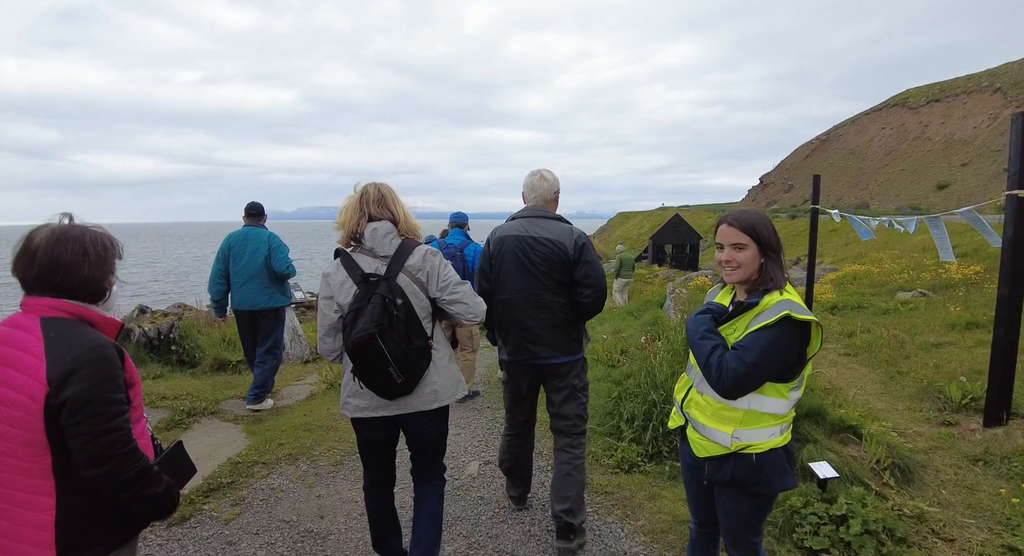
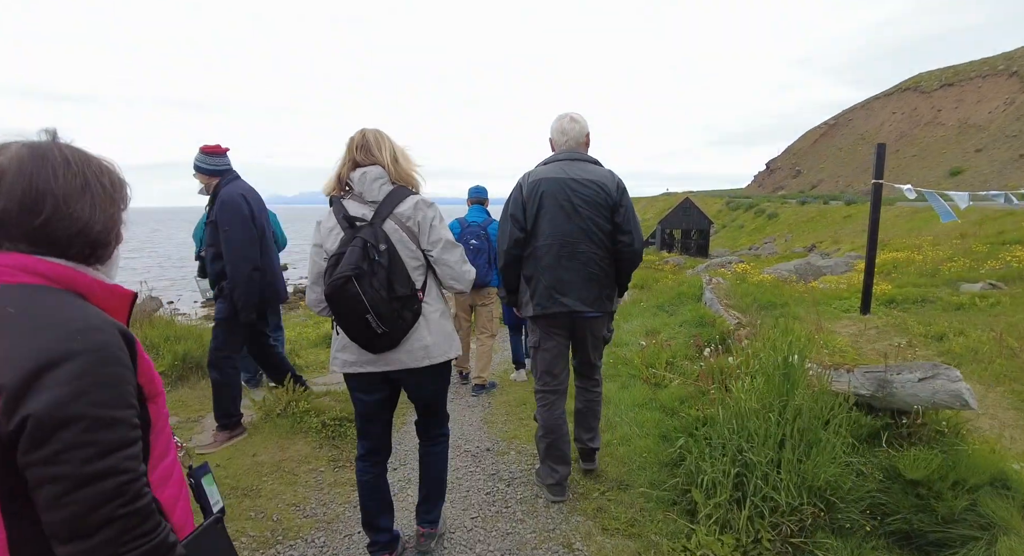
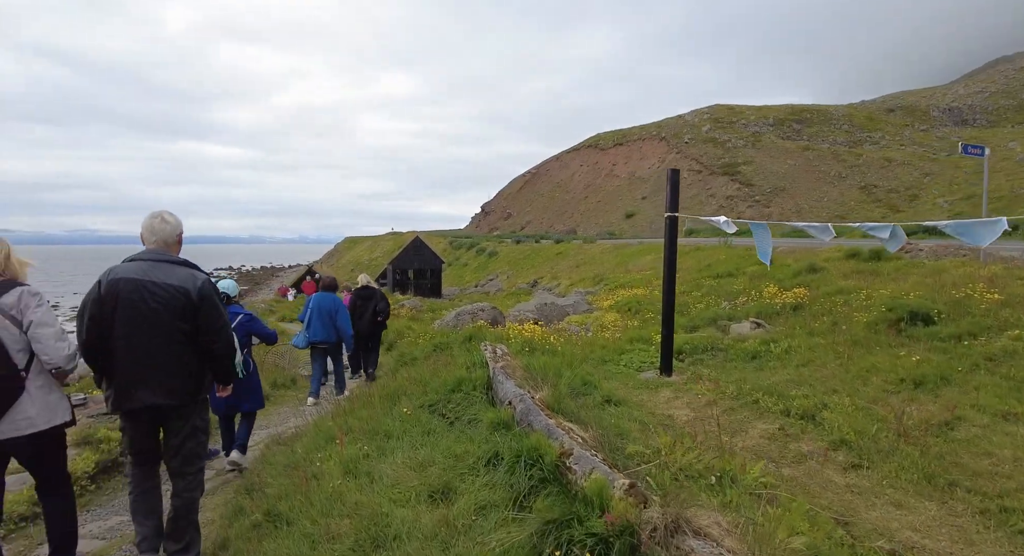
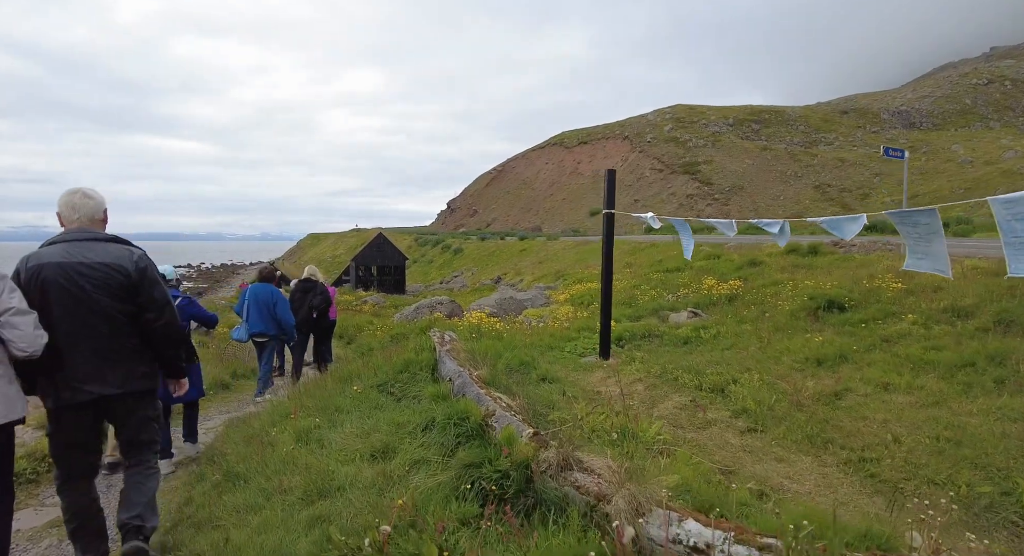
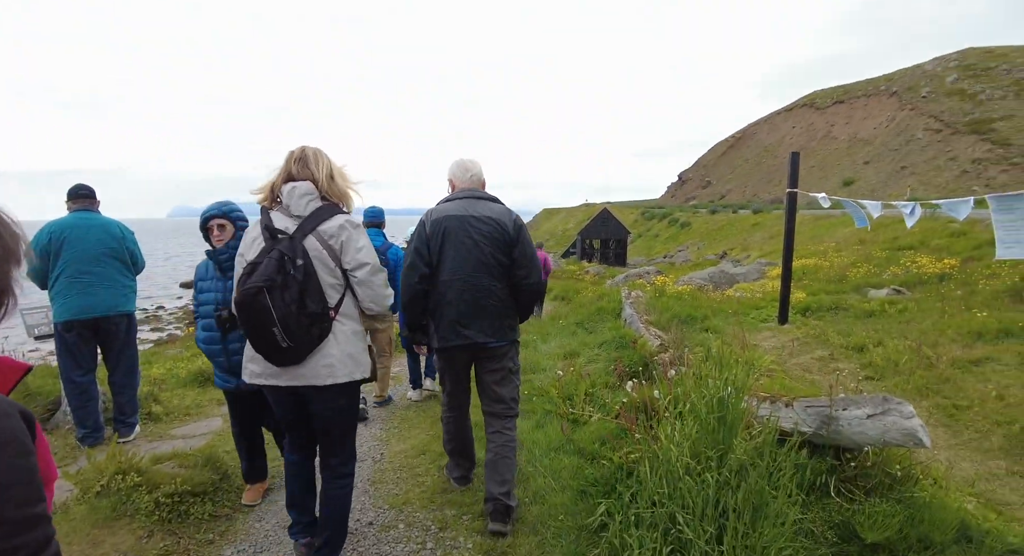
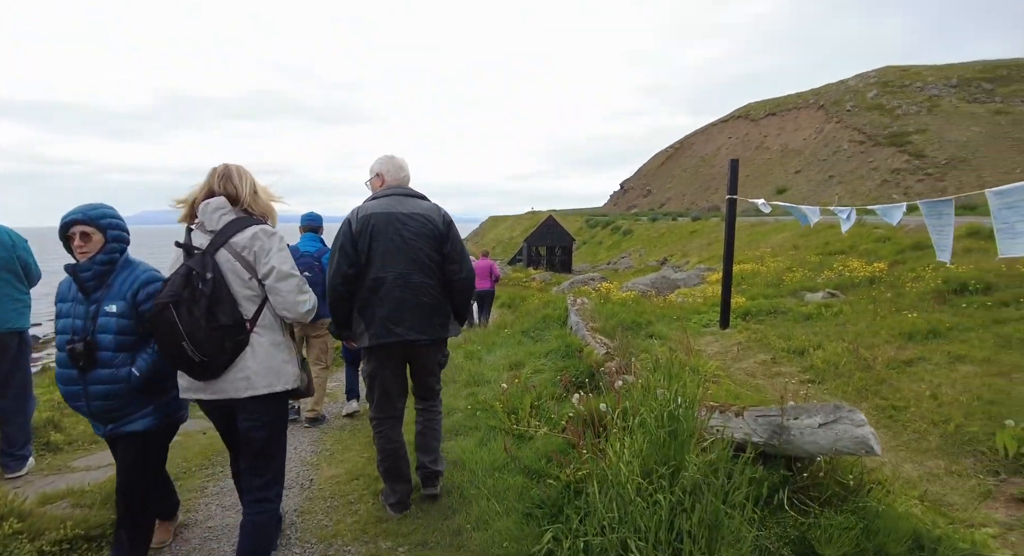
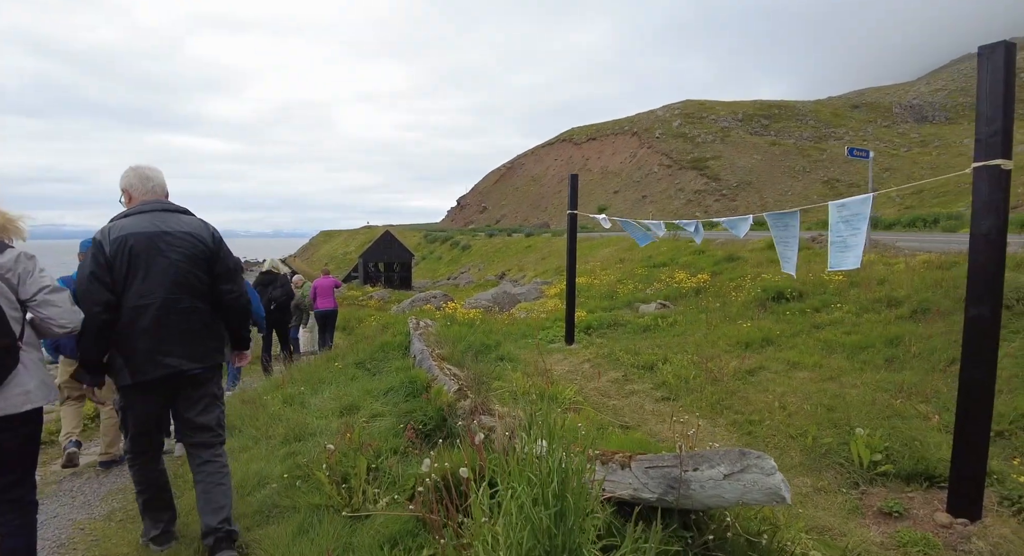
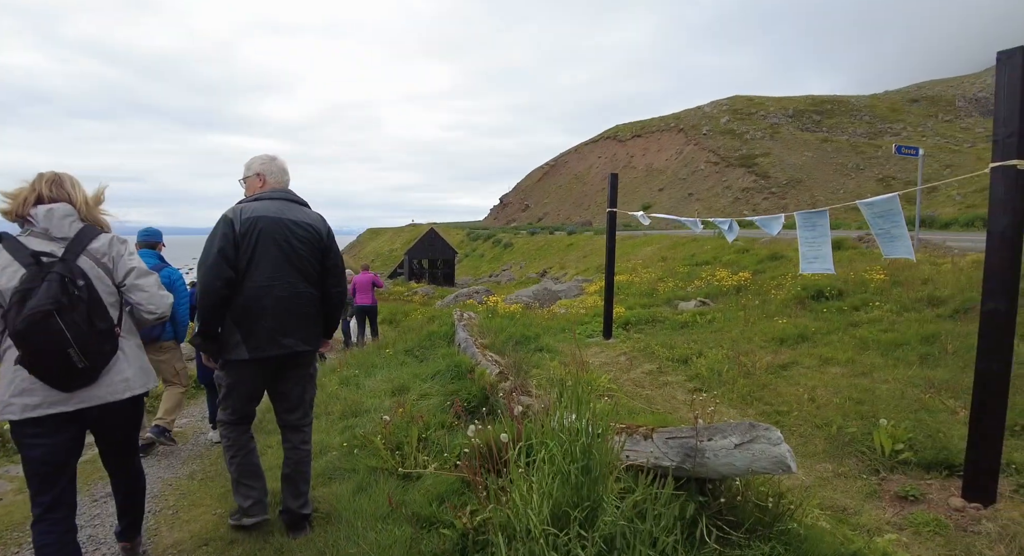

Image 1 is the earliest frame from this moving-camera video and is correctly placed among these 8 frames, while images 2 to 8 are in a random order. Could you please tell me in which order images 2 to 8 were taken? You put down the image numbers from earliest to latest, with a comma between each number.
2, 5, 6, 8, 7, 4, 3
